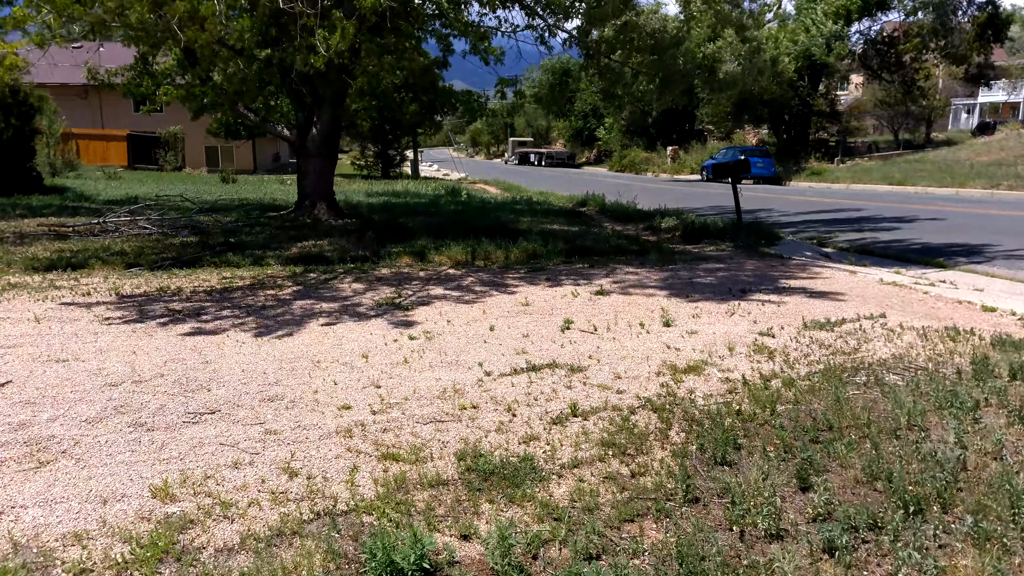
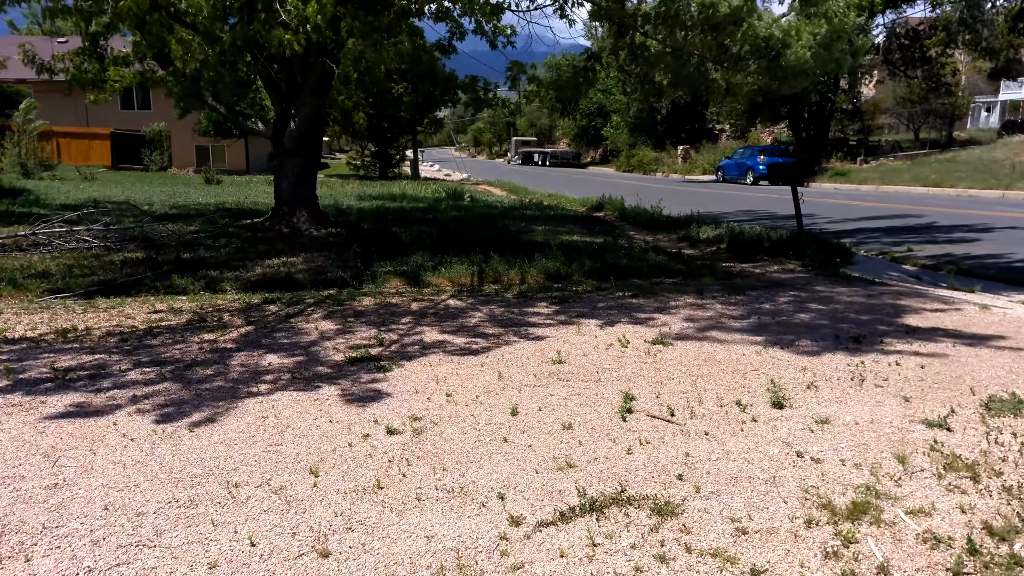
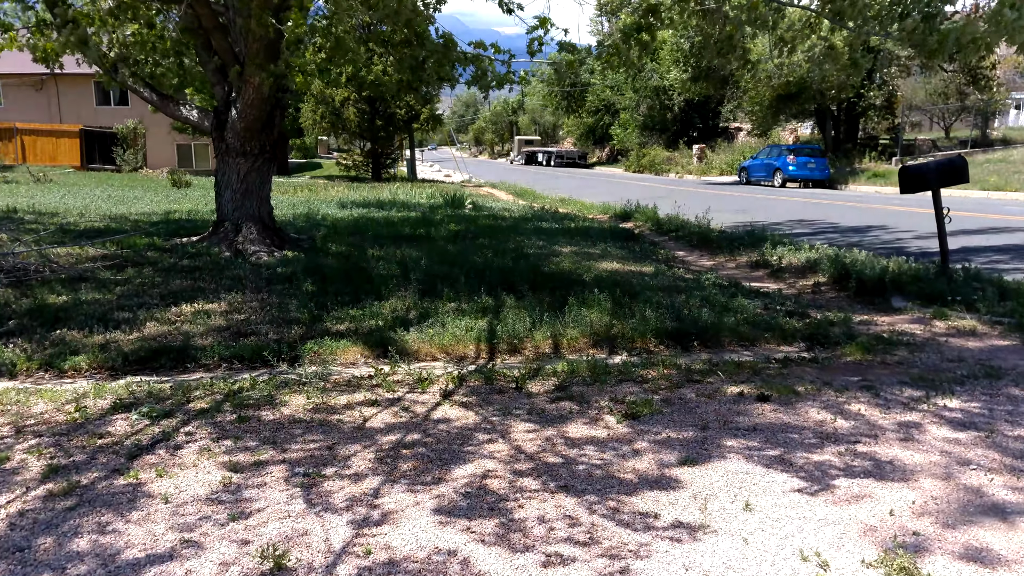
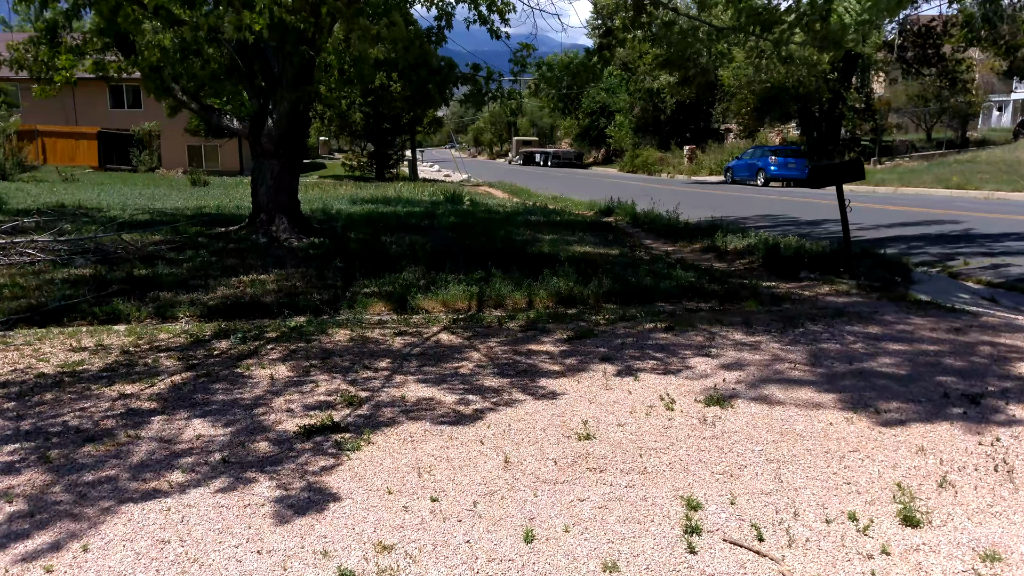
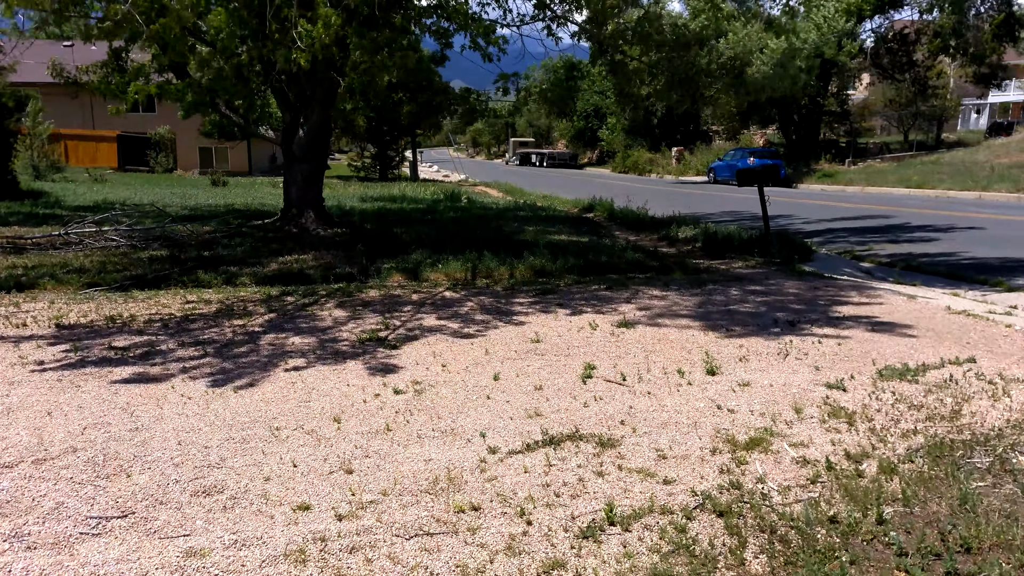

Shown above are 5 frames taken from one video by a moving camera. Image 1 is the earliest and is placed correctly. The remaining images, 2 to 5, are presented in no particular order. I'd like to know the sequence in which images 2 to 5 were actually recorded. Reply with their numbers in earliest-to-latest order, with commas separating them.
5, 2, 4, 3
